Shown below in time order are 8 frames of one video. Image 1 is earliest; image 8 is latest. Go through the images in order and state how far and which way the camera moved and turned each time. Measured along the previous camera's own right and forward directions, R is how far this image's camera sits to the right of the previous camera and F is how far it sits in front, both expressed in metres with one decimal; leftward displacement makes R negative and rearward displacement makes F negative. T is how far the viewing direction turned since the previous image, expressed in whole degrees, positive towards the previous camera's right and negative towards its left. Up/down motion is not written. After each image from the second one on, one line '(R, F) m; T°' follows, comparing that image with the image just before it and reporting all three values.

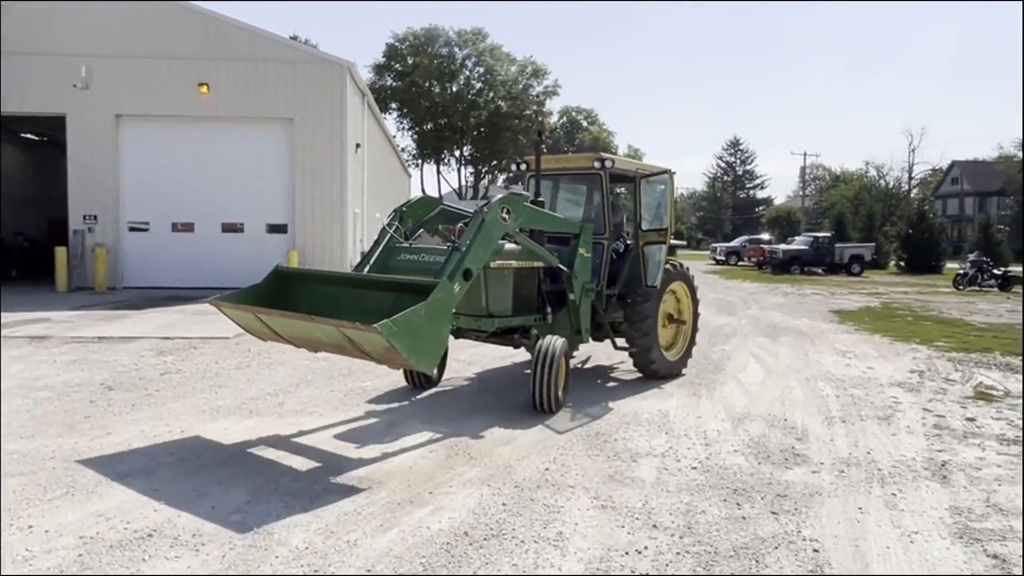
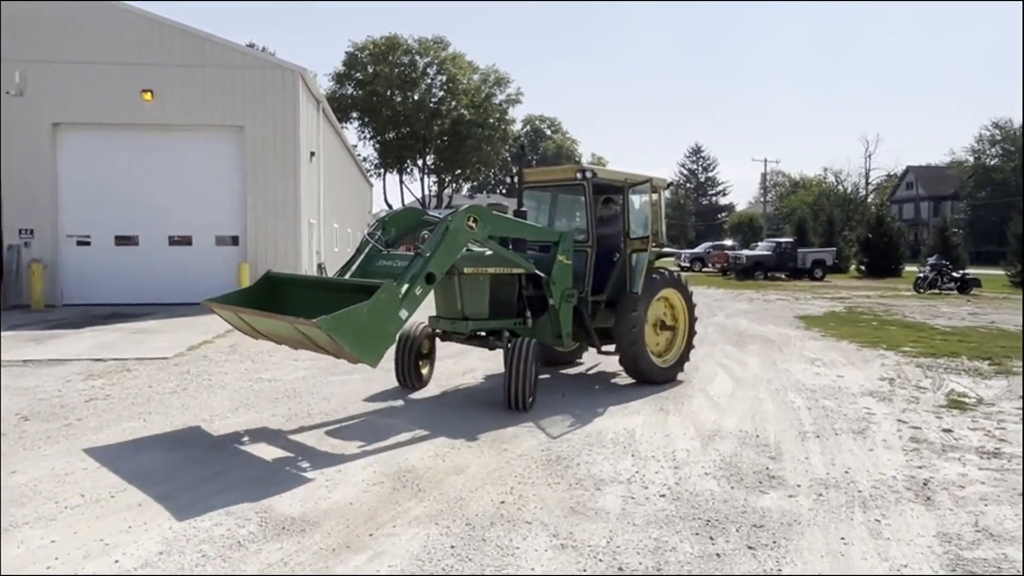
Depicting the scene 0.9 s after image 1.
(+0.1, +0.4) m; +3°
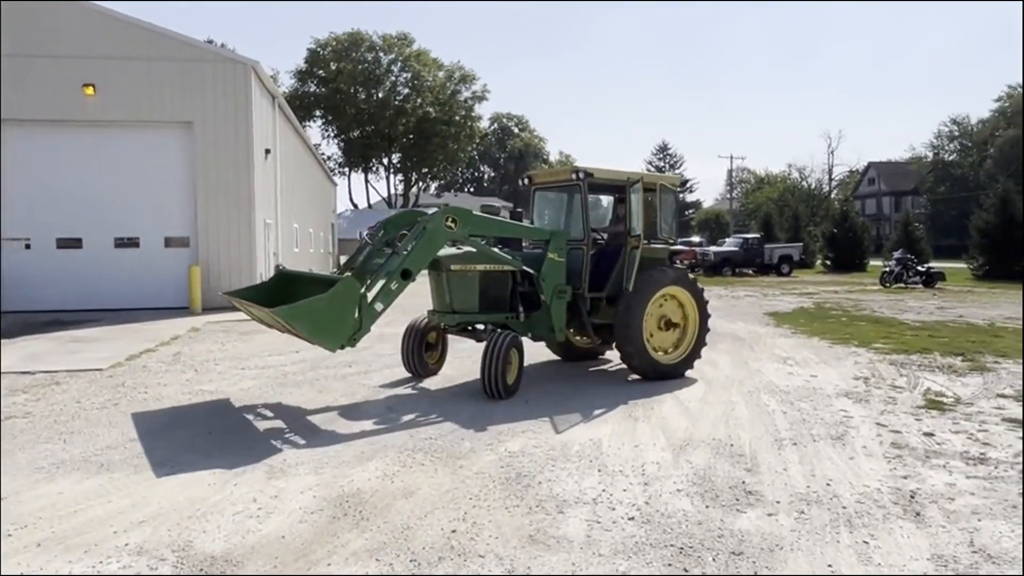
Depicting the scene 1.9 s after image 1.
(+0.1, +0.4) m; +2°
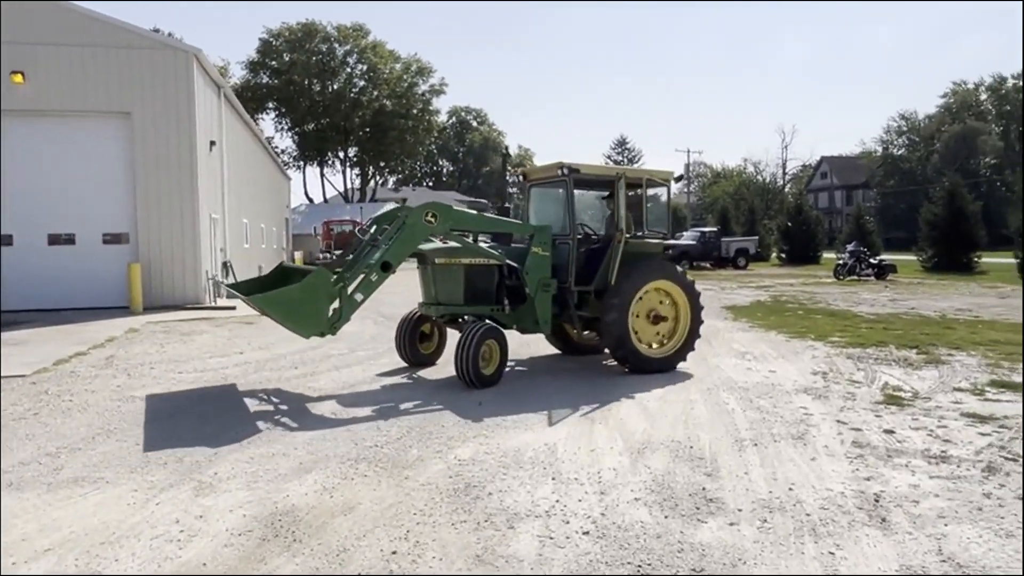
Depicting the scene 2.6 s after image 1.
(+0.1, +0.3) m; +3°
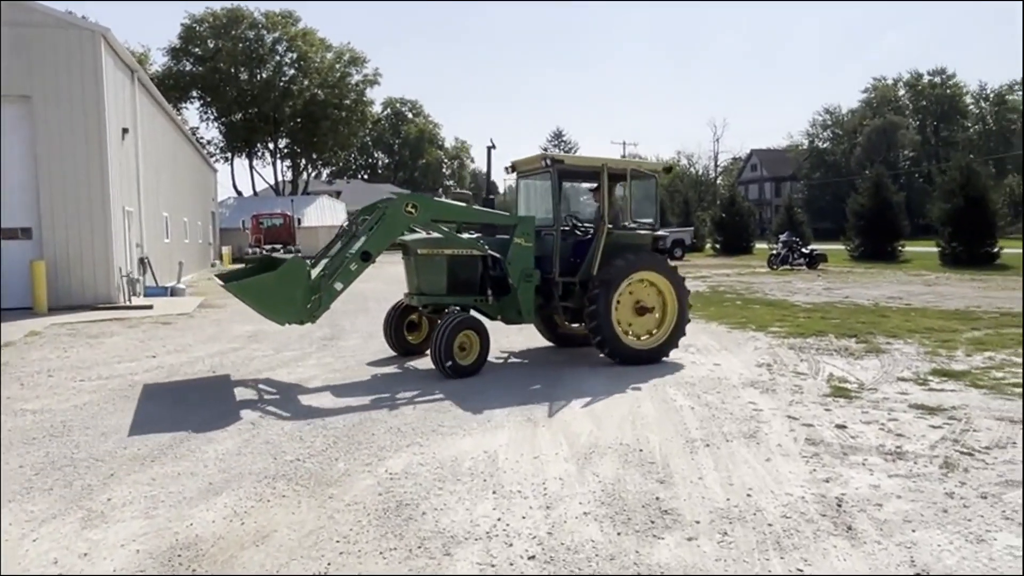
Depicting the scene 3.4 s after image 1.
(0.0, +0.4) m; +5°
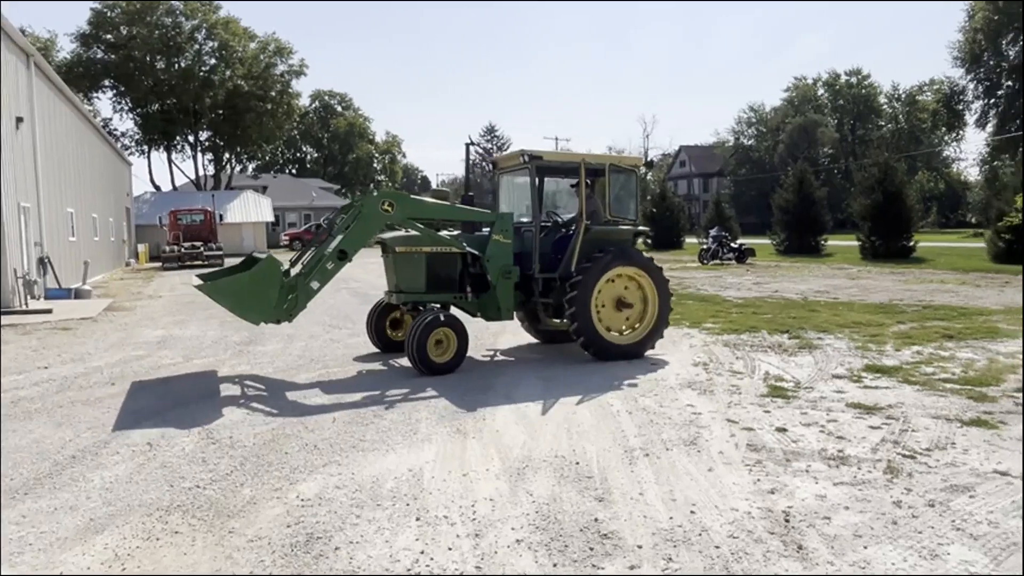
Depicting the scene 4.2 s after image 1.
(+0.1, +0.4) m; +5°
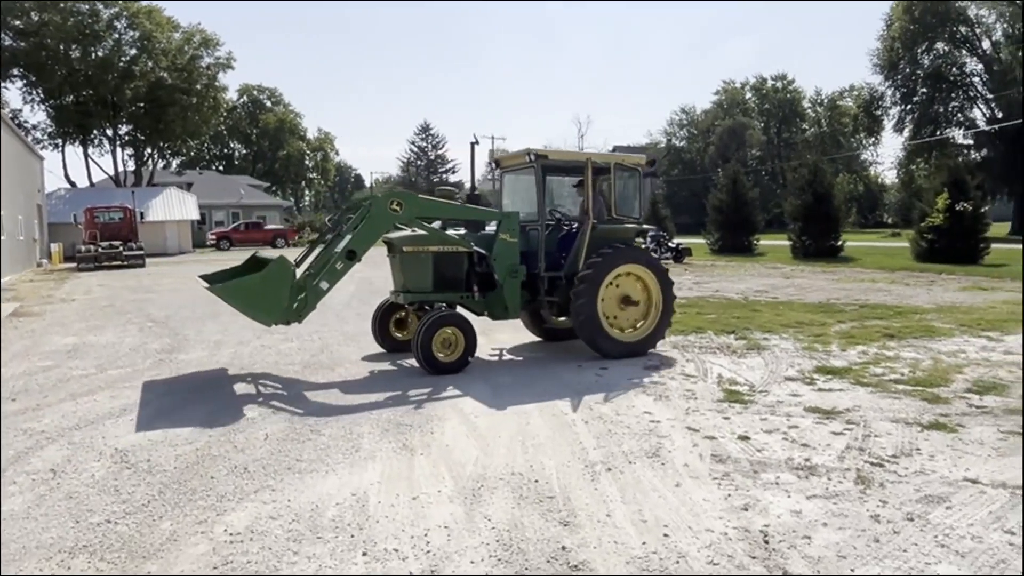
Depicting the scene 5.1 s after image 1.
(-0.1, +0.4) m; +5°
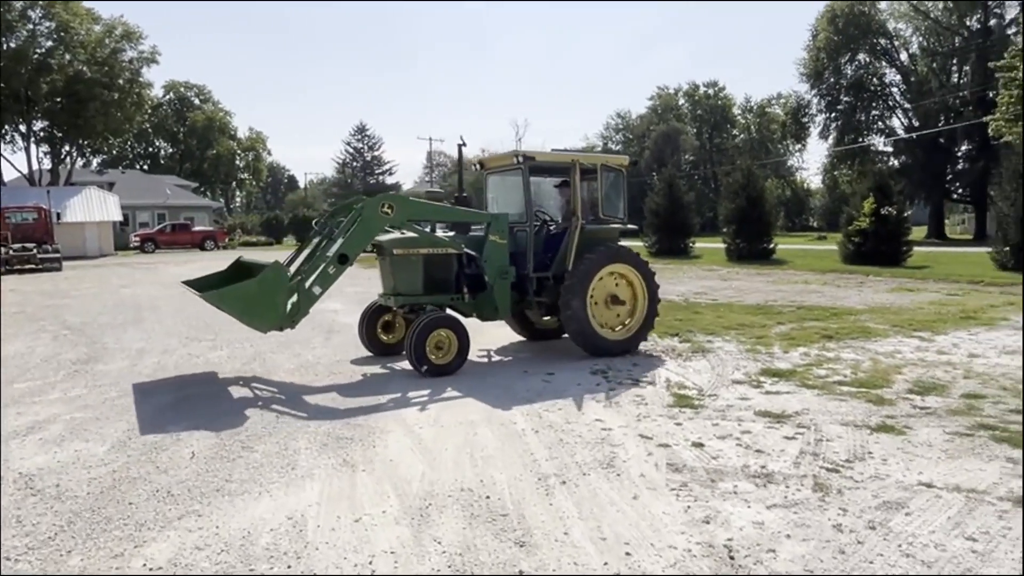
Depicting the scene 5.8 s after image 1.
(-0.1, +0.2) m; +5°
